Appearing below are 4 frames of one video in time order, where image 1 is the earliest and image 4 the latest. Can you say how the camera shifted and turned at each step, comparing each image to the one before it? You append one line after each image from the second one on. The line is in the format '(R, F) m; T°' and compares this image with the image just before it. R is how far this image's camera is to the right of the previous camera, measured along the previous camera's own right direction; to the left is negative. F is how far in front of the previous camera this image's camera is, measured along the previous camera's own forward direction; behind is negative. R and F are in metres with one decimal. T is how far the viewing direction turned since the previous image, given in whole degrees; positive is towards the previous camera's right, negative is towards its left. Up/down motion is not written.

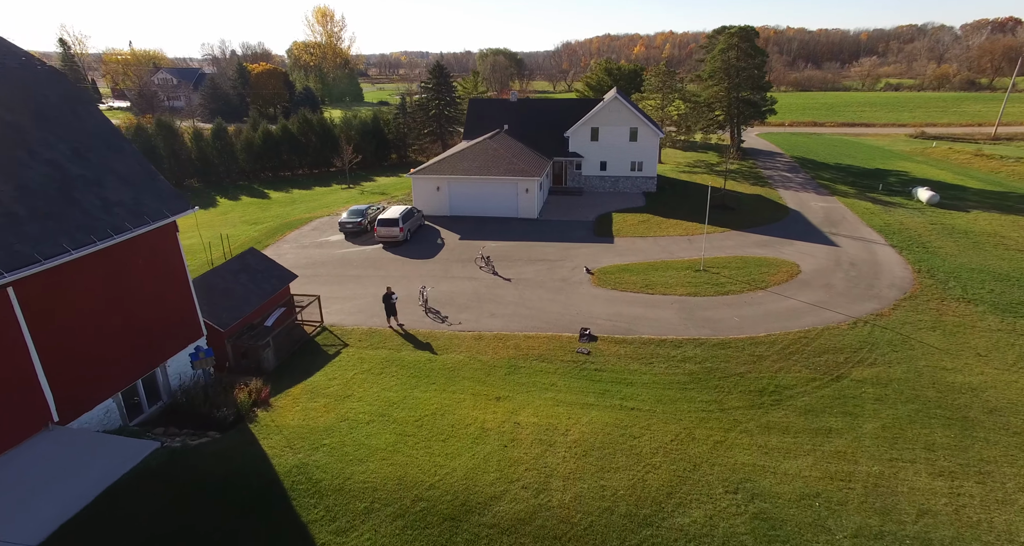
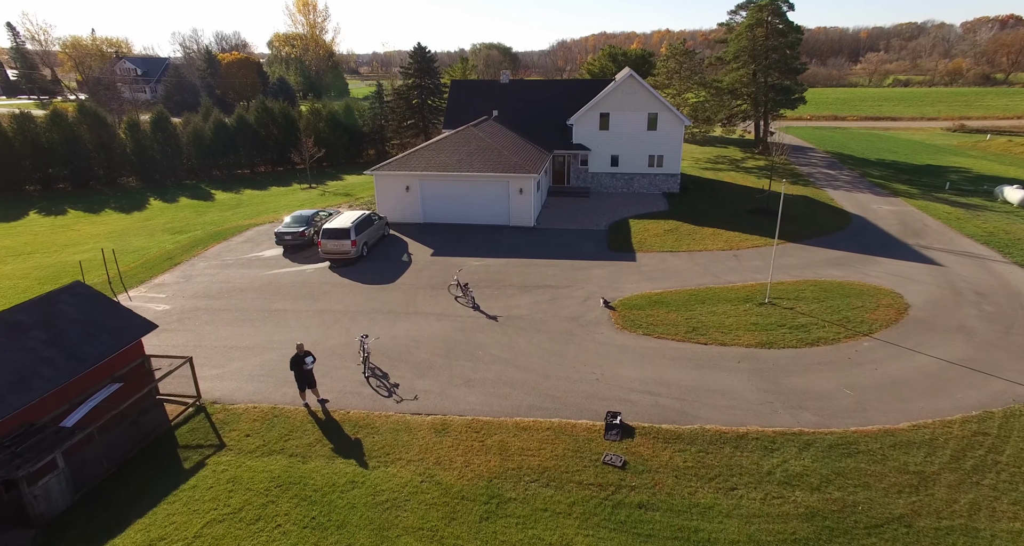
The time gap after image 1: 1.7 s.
(+0.2, +6.5) m; 0°
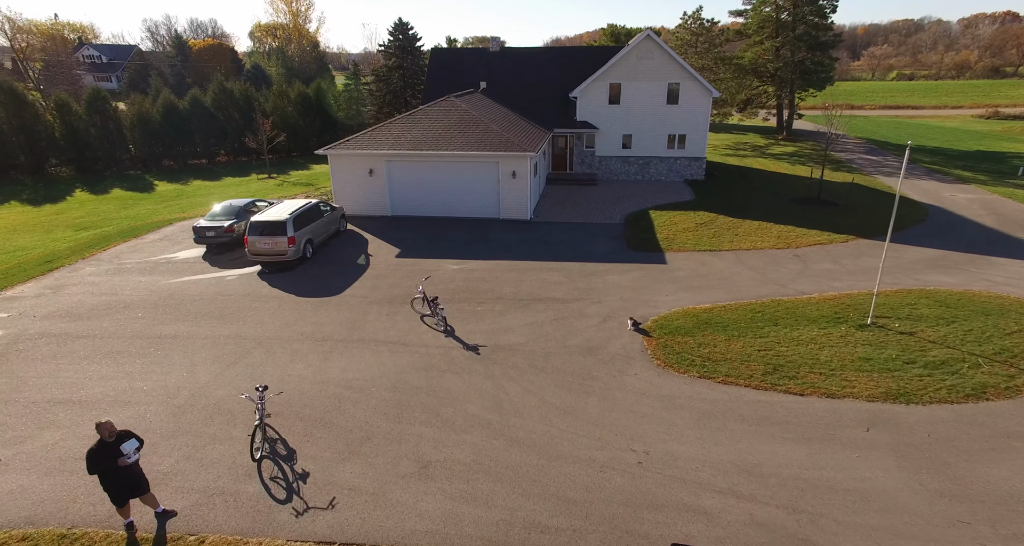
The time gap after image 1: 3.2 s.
(+0.1, +5.0) m; +1°
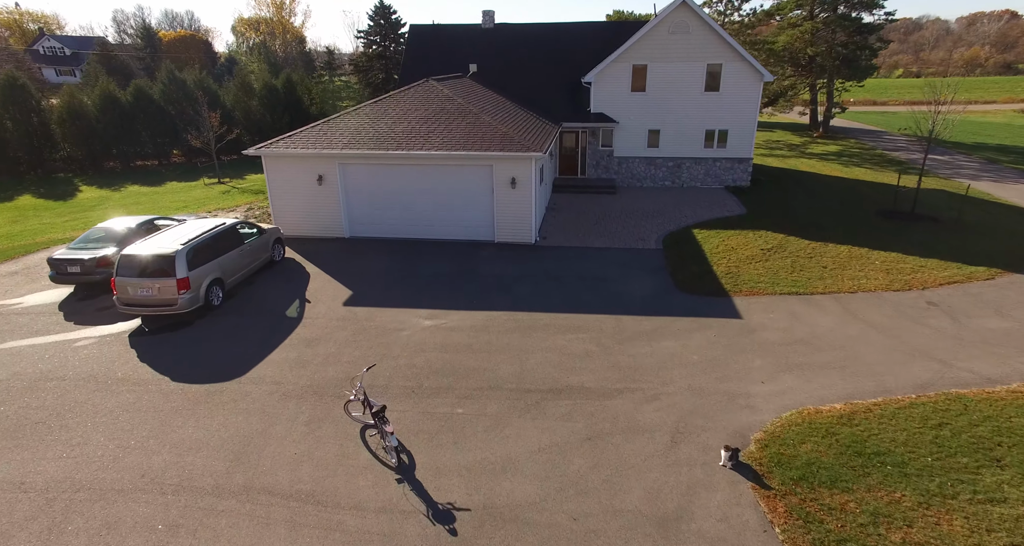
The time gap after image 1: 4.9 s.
(-0.1, +5.2) m; +1°
